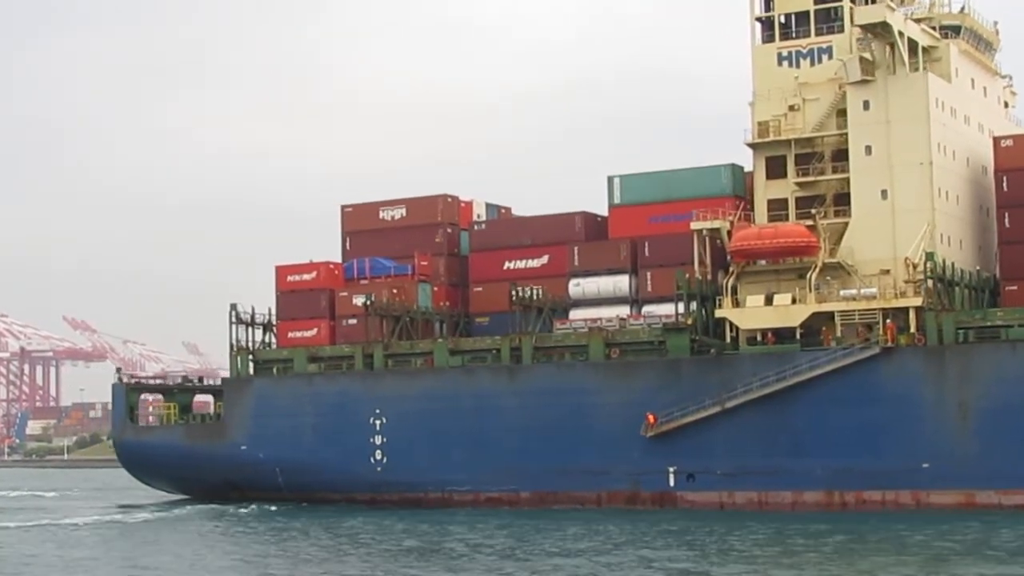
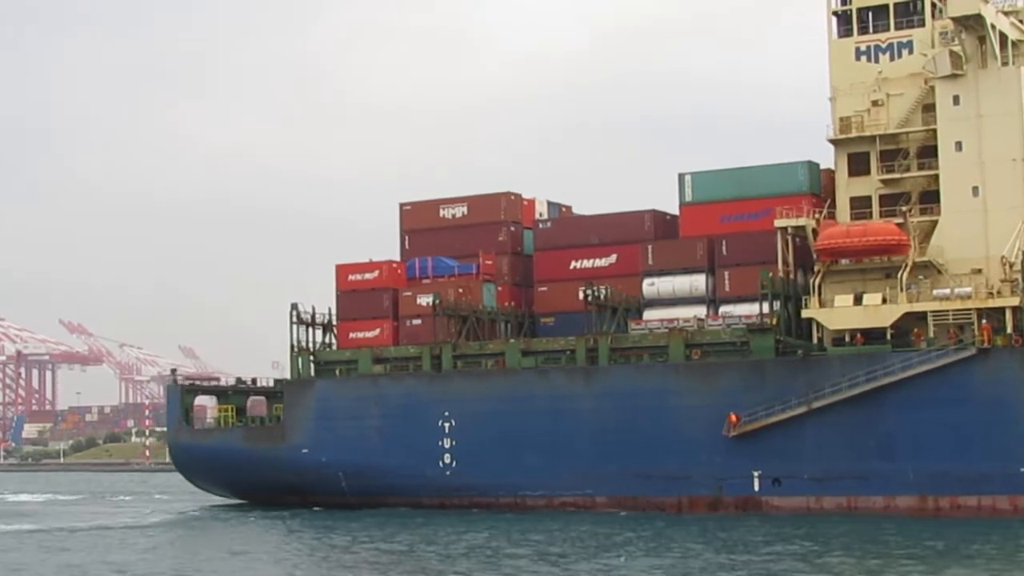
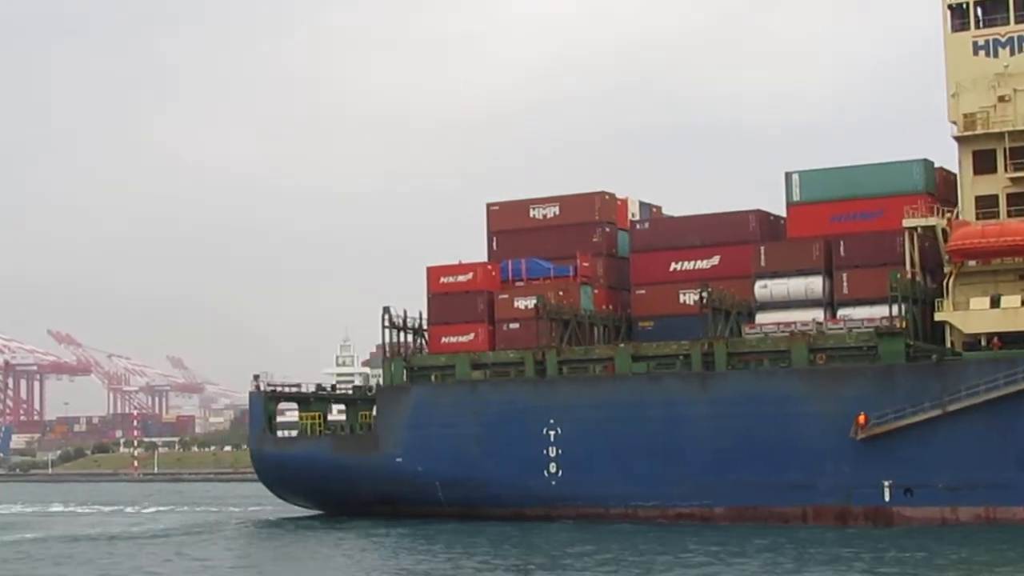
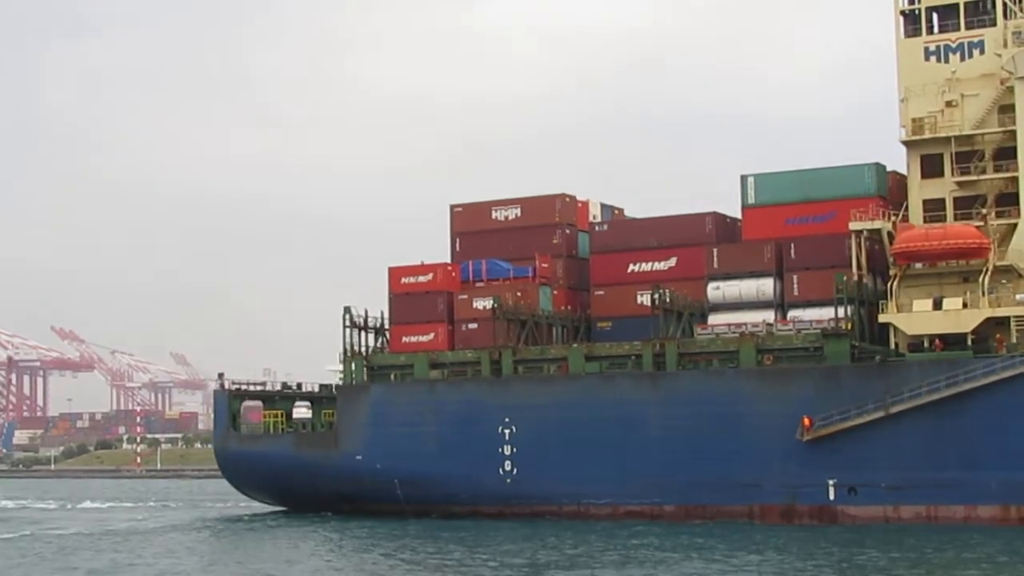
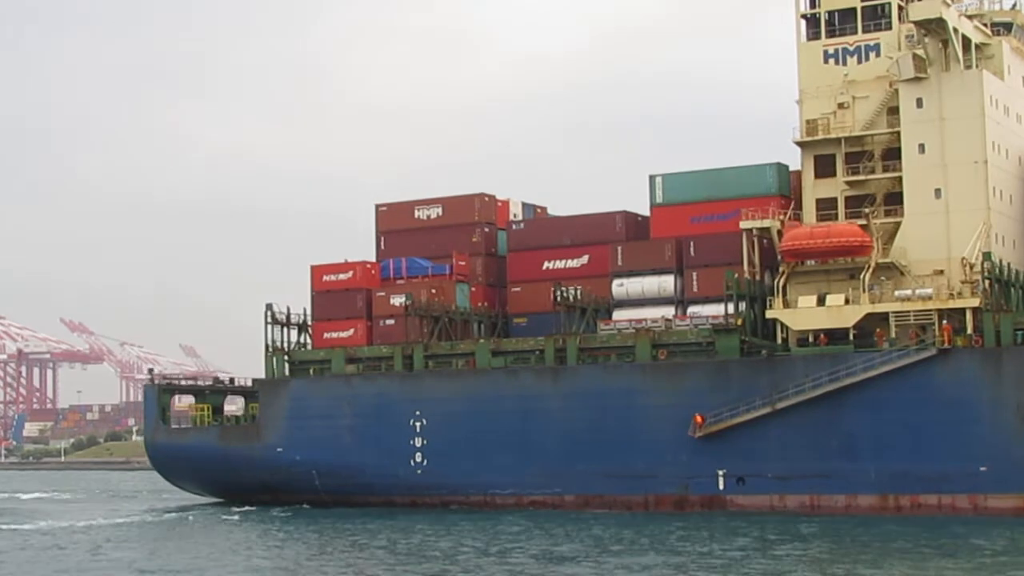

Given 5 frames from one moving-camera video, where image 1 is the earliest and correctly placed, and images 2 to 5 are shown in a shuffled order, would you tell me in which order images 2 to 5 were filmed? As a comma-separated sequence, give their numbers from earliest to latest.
5, 2, 4, 3
